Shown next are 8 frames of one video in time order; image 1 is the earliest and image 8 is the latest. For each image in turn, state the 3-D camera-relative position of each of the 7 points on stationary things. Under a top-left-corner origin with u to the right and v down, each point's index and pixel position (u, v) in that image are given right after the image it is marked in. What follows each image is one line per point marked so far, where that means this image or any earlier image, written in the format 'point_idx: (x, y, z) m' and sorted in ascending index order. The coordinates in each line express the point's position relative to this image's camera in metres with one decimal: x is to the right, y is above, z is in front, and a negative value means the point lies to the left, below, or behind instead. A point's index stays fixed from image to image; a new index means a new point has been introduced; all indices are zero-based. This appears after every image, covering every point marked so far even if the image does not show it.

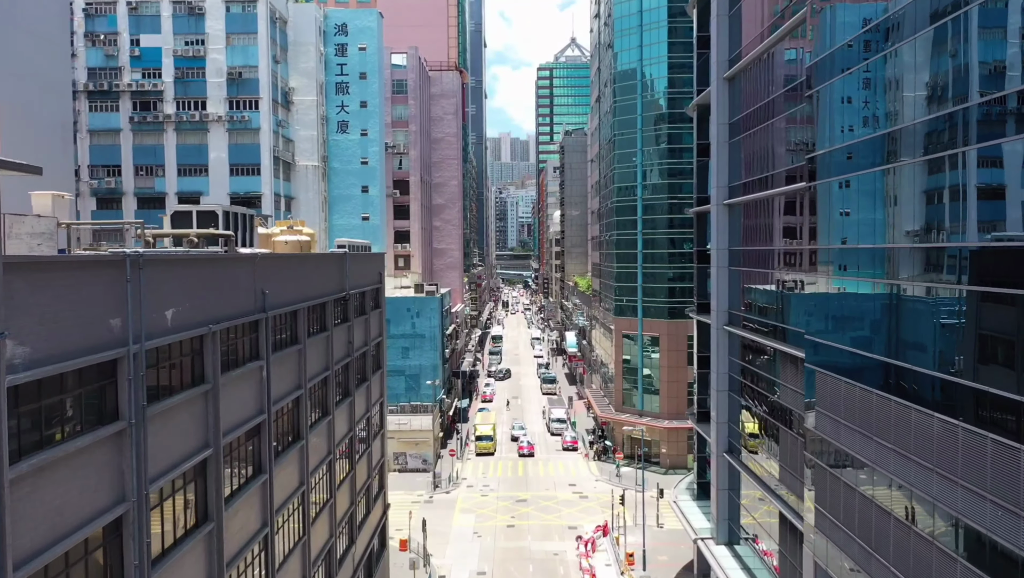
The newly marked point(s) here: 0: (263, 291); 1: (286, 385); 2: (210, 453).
0: (-3.2, 0.0, +16.8) m
1: (-3.2, -1.4, +18.9) m
2: (-3.1, -1.7, +13.8) m
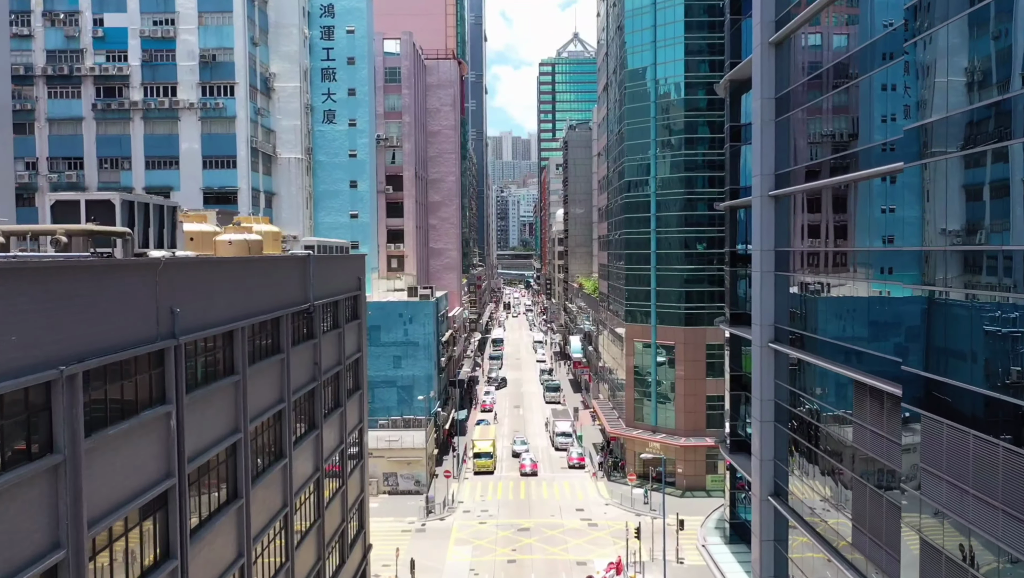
0: (-3.2, -0.2, +12.4) m
1: (-3.2, -1.5, +14.4) m
2: (-3.1, -1.9, +9.3) m
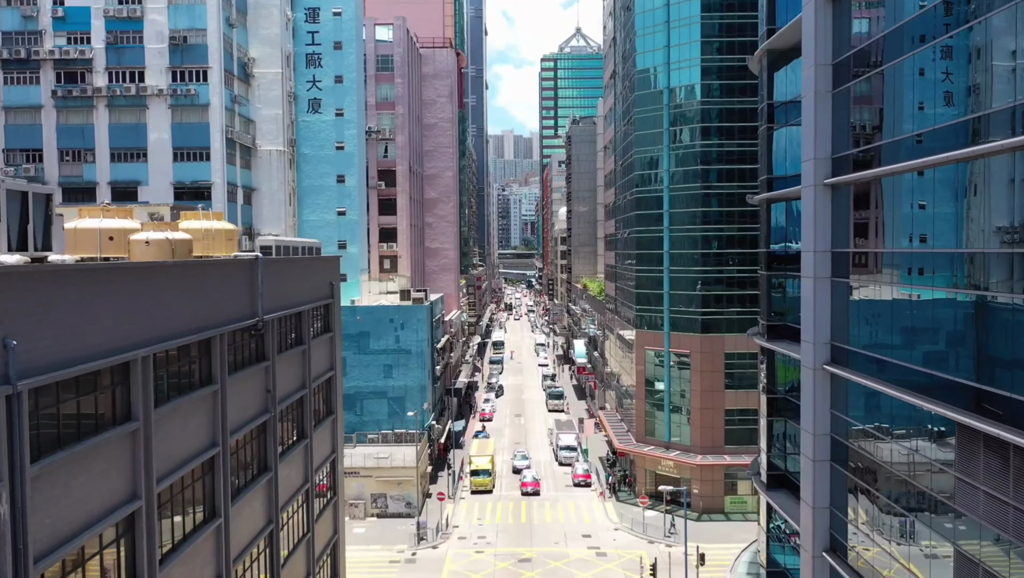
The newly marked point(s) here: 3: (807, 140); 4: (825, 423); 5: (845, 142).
0: (-3.2, -0.3, +8.5) m
1: (-3.3, -1.7, +10.6) m
2: (-3.2, -2.0, +5.5) m
3: (+4.0, +2.0, +17.8) m
4: (+4.2, -1.8, +17.6) m
5: (+4.2, +1.9, +16.9) m
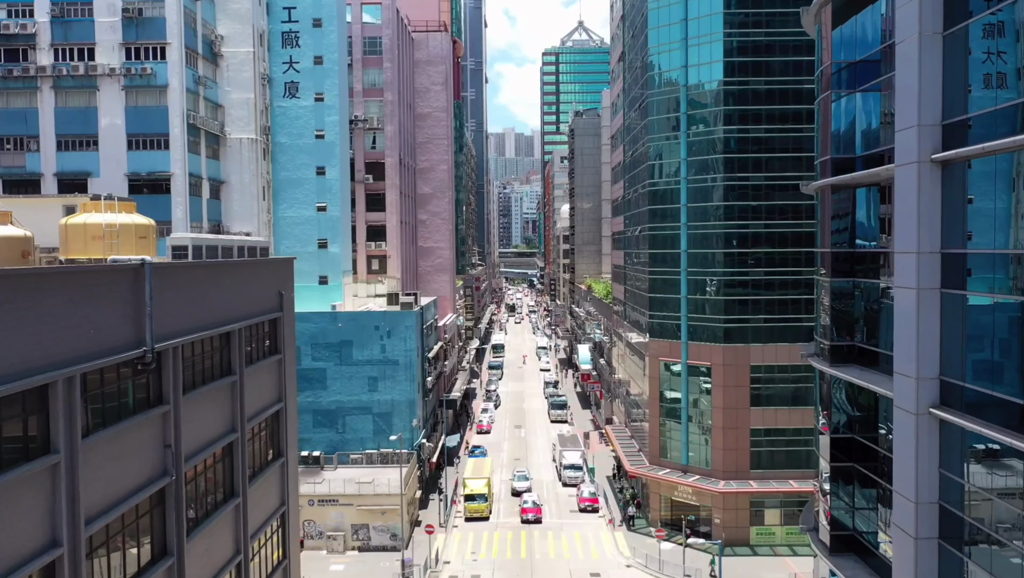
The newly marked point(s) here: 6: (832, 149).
0: (-3.3, -0.5, +3.9) m
1: (-3.3, -1.8, +5.9) m
2: (-3.3, -2.2, +0.8) m
3: (+3.9, +1.9, +13.1) m
4: (+4.1, -1.9, +13.0) m
5: (+4.2, +1.7, +12.2) m
6: (+4.3, +1.9, +18.2) m
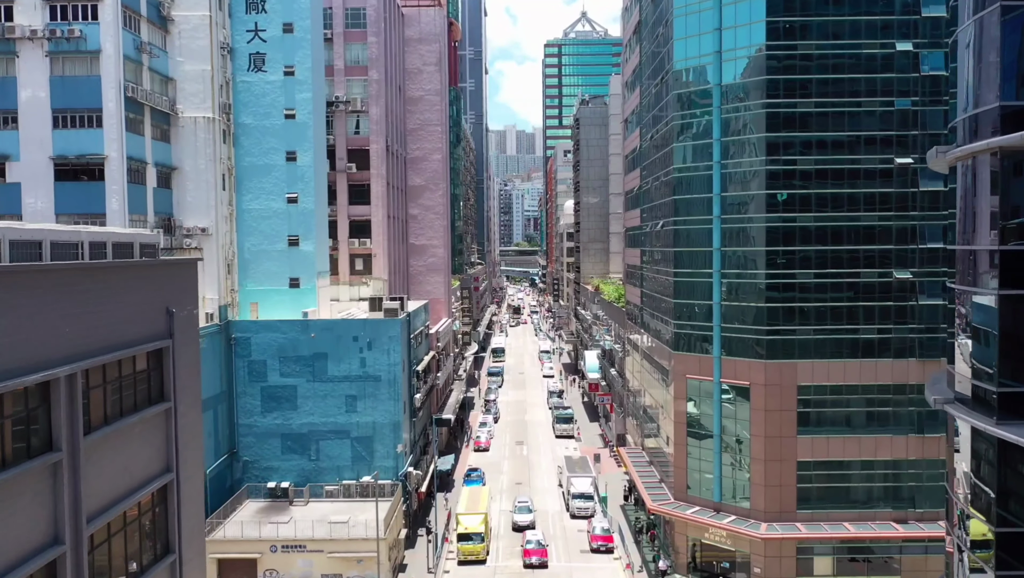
0: (-3.3, -0.7, -2.1) m
1: (-3.4, -2.0, 0.0) m
2: (-3.3, -2.4, -5.1) m
3: (+3.9, +1.7, +7.2) m
4: (+4.1, -2.1, +7.0) m
5: (+4.1, +1.6, +6.3) m
6: (+4.3, +1.8, +12.2) m
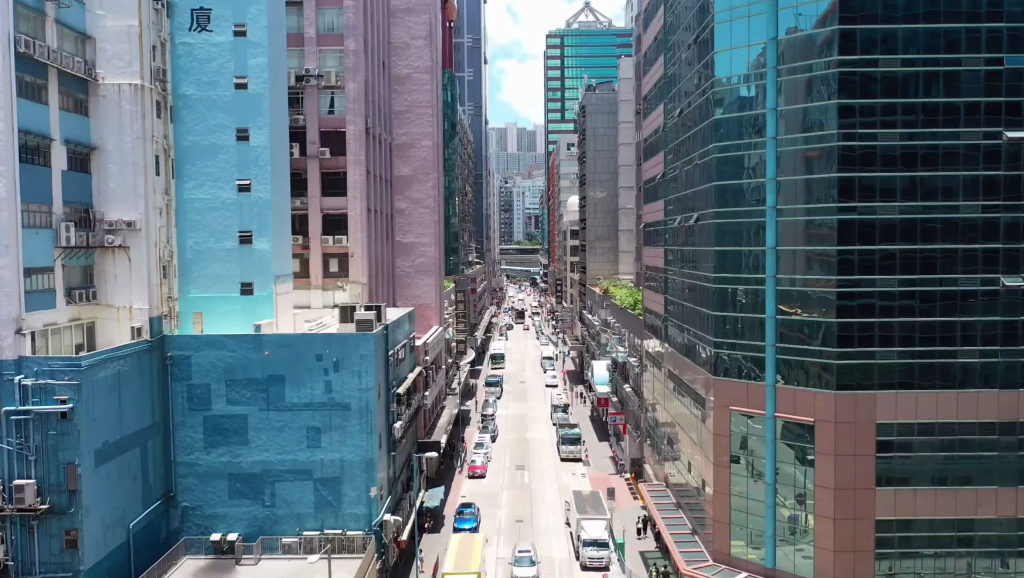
0: (-3.4, -0.9, -8.7) m
1: (-3.4, -2.2, -6.7) m
2: (-3.4, -2.6, -11.8) m
3: (+3.9, +1.5, +0.5) m
4: (+4.1, -2.3, +0.4) m
5: (+4.1, +1.4, -0.4) m
6: (+4.3, +1.6, +5.5) m
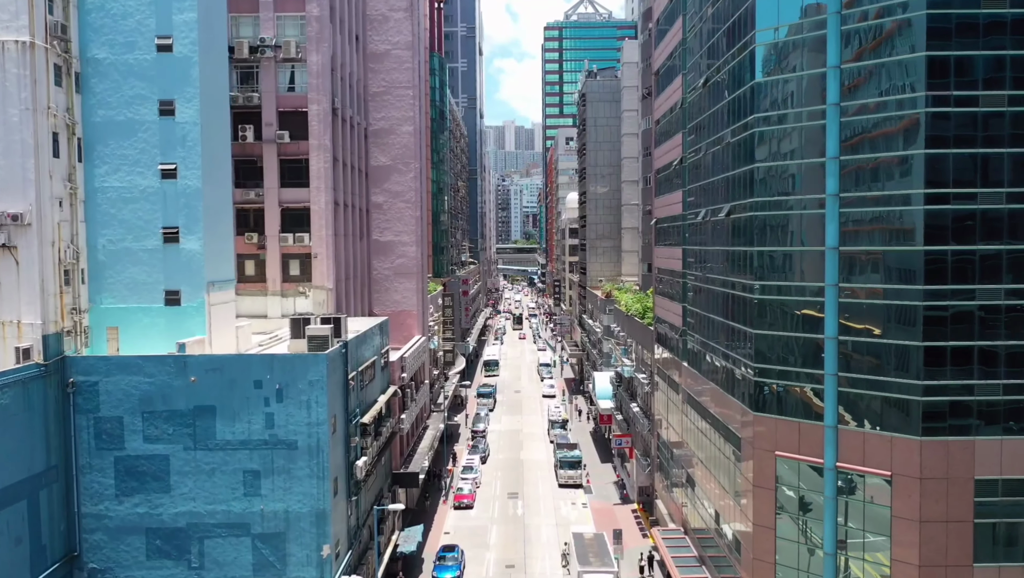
0: (-3.6, -1.1, -14.5) m
1: (-3.6, -2.4, -12.5) m
2: (-3.5, -2.8, -17.6) m
3: (+3.6, +1.3, -5.3) m
4: (+3.8, -2.5, -5.4) m
5: (+3.9, +1.2, -6.2) m
6: (+4.1, +1.4, -0.2) m
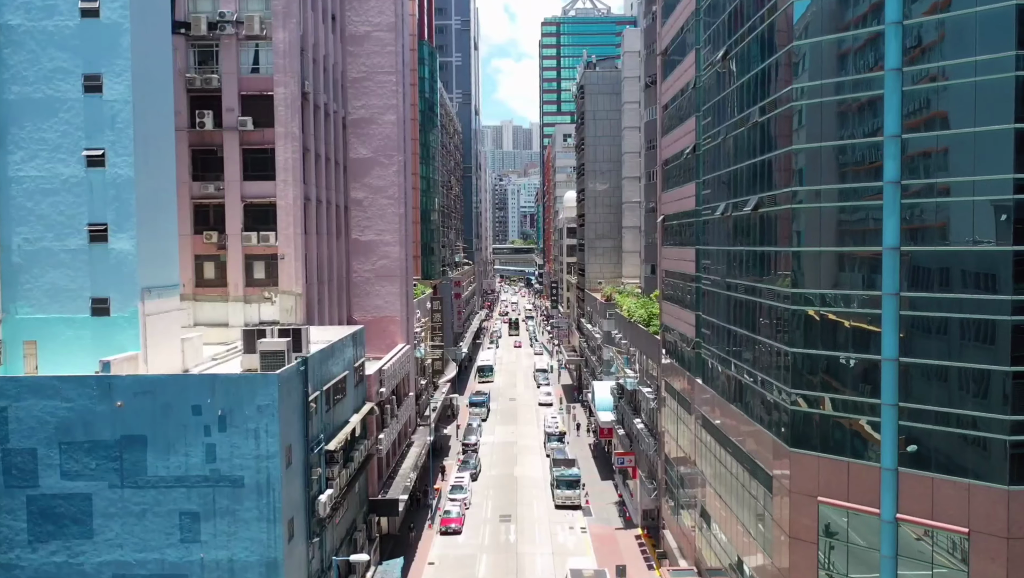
0: (-3.7, -1.2, -18.3) m
1: (-3.7, -2.5, -16.2) m
2: (-3.7, -2.9, -21.3) m
3: (+3.5, +1.2, -9.0) m
4: (+3.7, -2.6, -9.2) m
5: (+3.7, +1.0, -9.9) m
6: (+3.9, +1.3, -4.0) m
